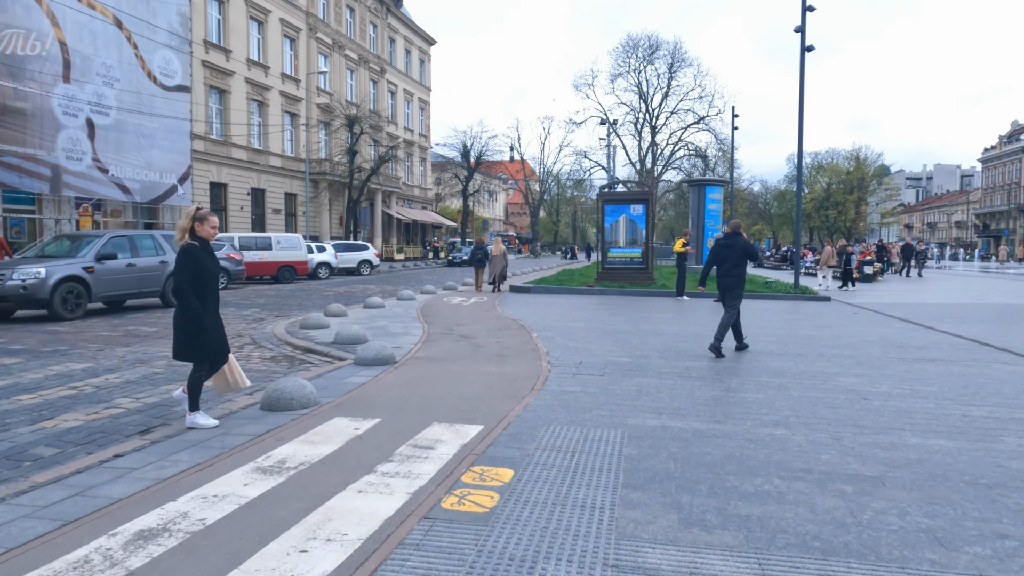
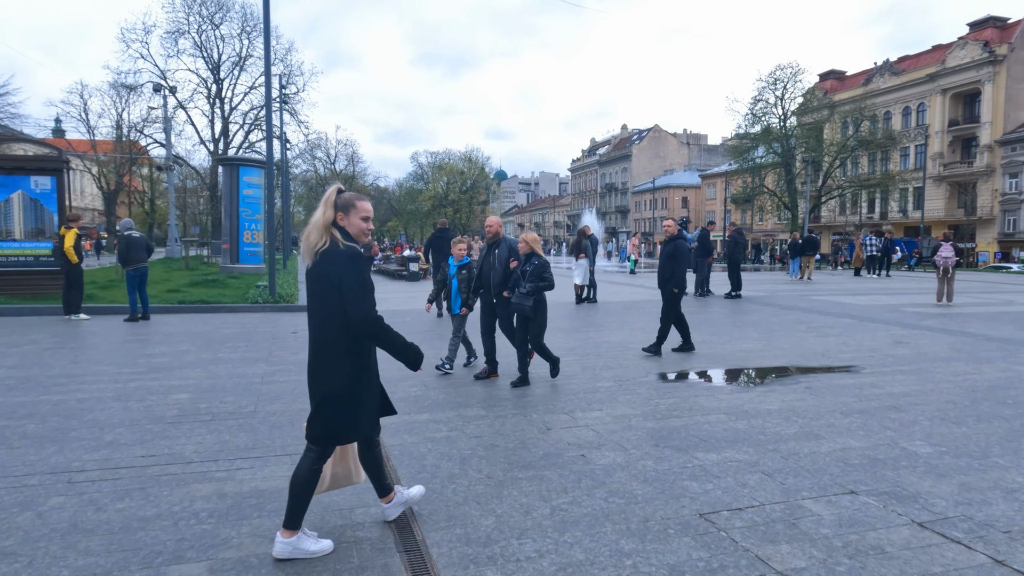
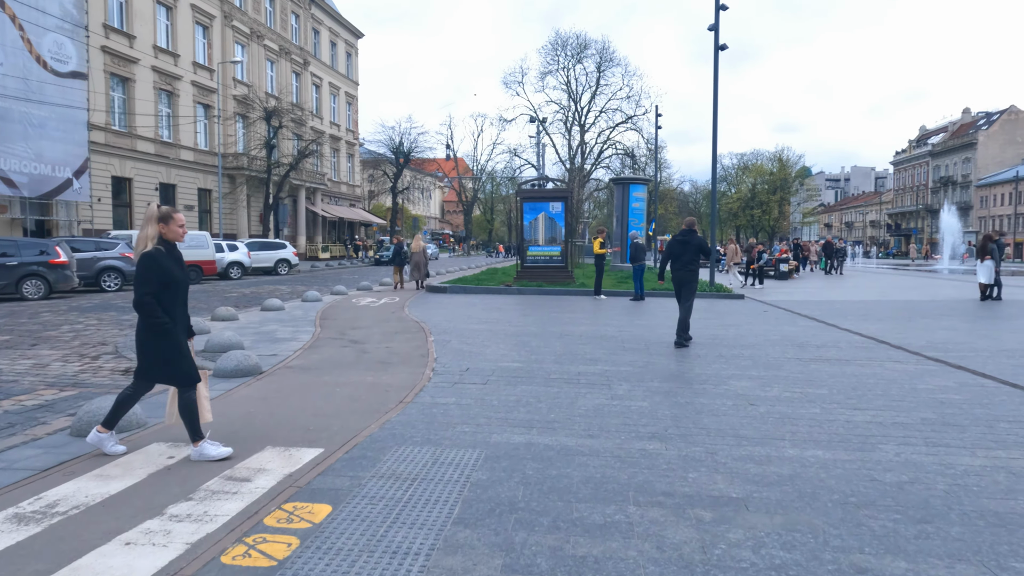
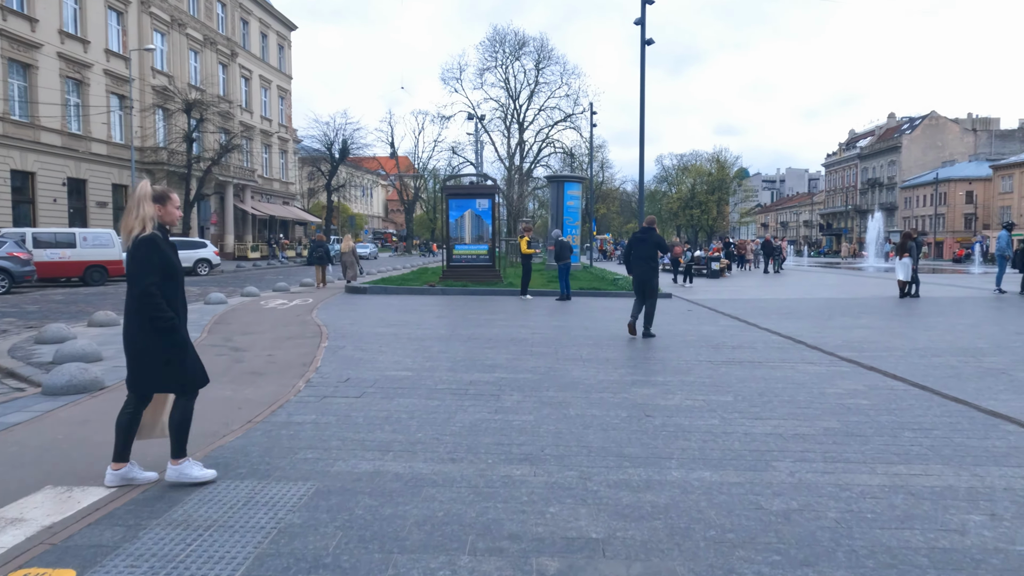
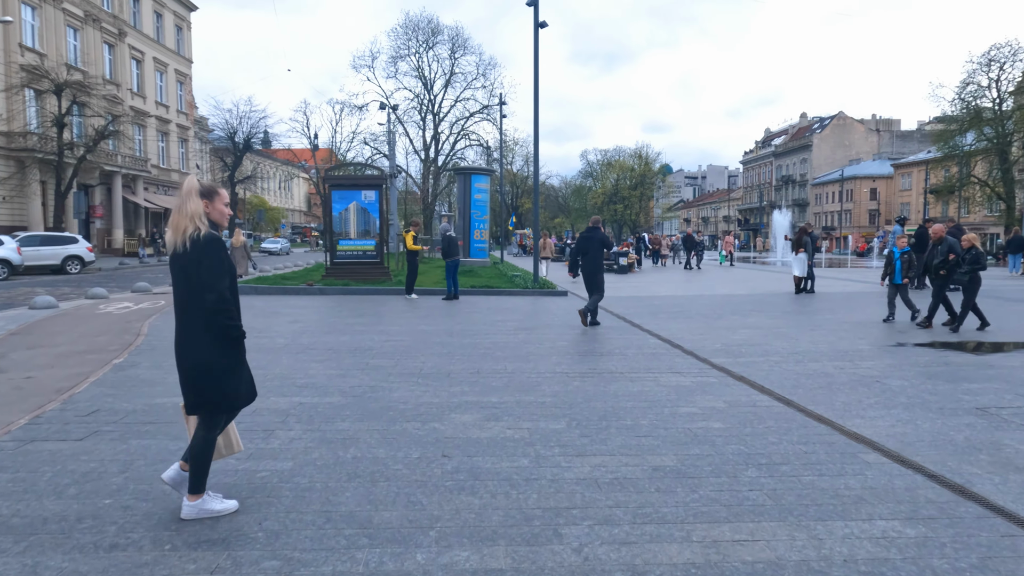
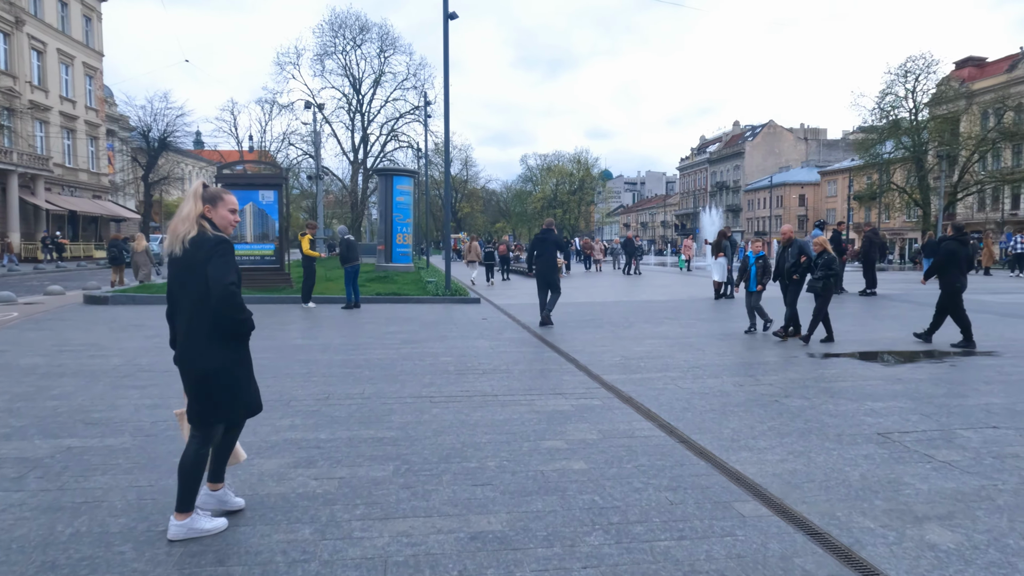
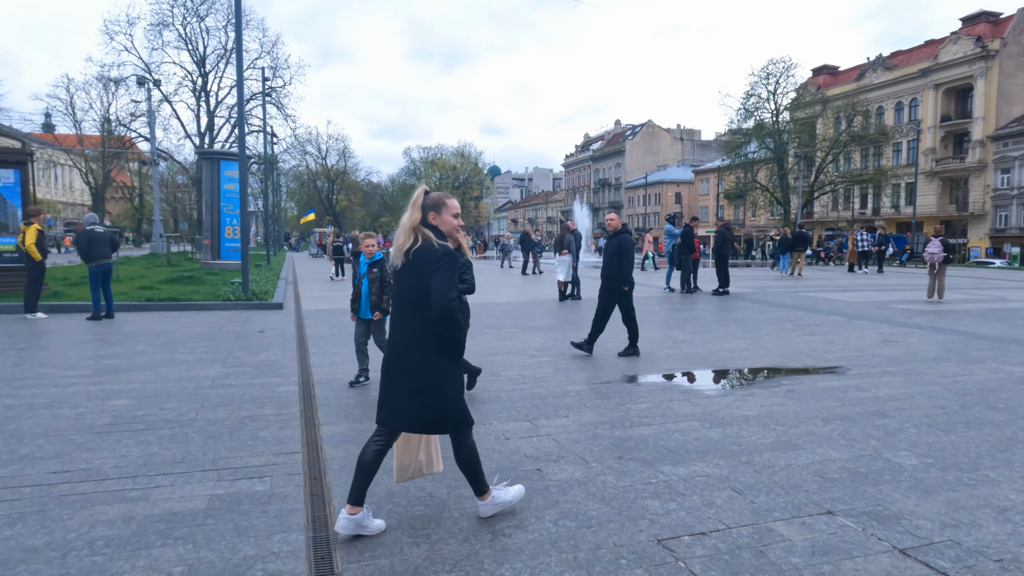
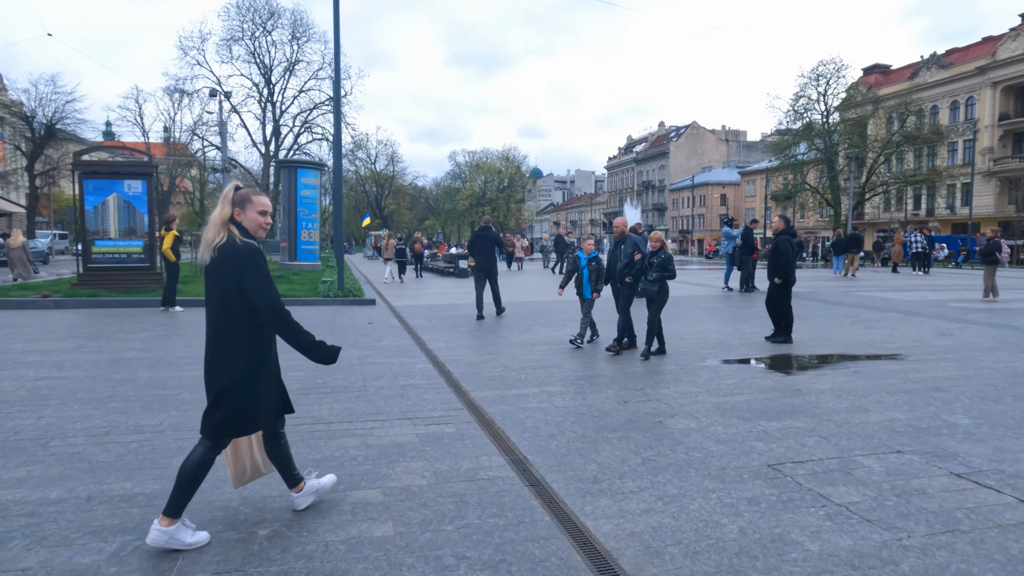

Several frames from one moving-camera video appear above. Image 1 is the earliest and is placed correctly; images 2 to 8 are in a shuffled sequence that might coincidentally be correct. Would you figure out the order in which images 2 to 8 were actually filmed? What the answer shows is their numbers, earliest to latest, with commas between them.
3, 4, 5, 6, 8, 2, 7
